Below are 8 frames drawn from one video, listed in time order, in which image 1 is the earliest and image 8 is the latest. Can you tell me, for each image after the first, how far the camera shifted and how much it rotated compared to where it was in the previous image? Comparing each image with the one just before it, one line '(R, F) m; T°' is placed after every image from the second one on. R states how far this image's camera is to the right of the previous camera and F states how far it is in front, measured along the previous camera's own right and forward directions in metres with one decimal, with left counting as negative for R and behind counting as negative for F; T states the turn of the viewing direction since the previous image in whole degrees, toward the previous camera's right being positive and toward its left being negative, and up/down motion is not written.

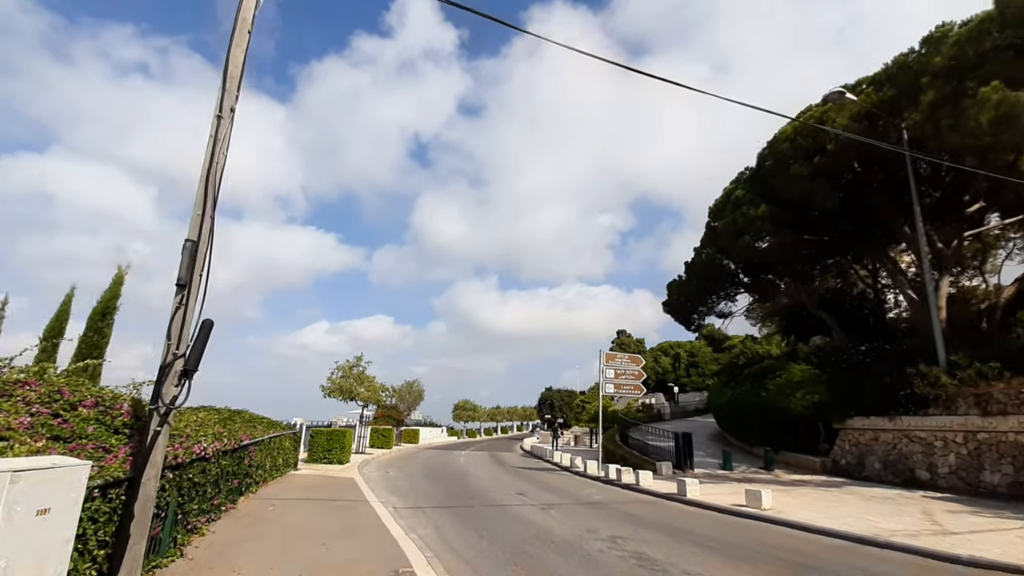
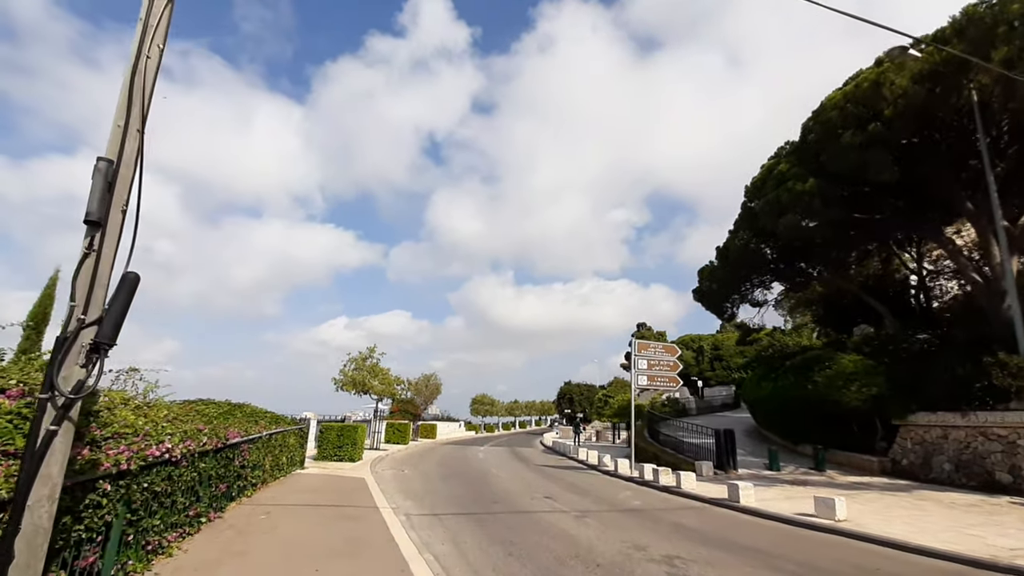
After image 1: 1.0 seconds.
(-0.2, +1.5) m; -2°
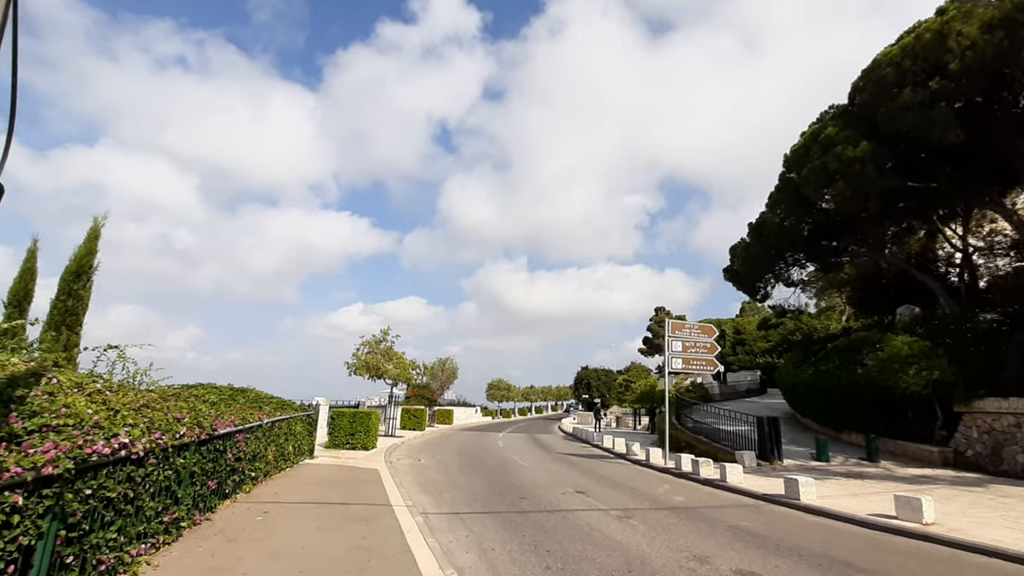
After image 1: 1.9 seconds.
(-0.3, +1.3) m; -1°
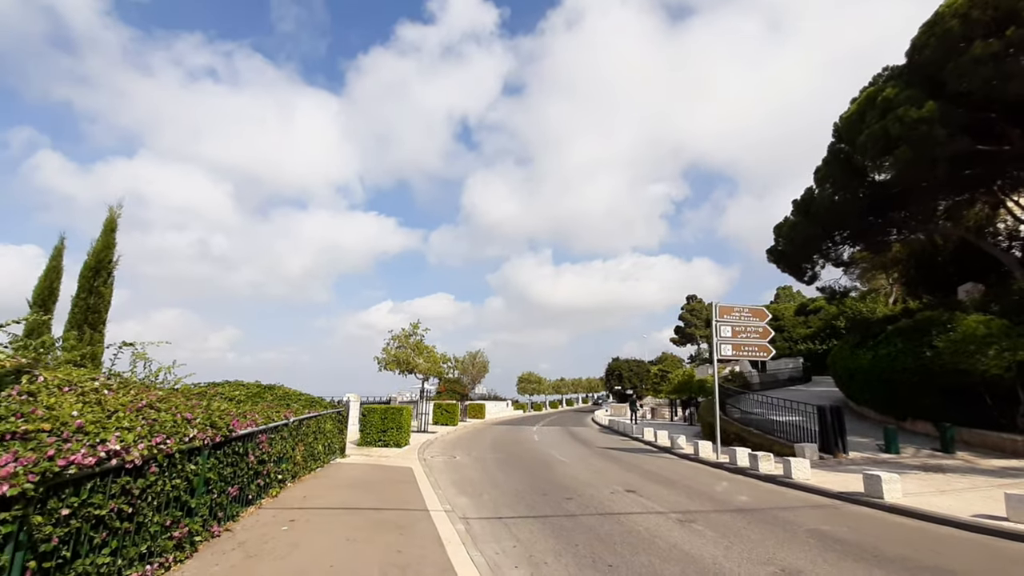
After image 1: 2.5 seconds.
(-0.2, +0.9) m; -3°
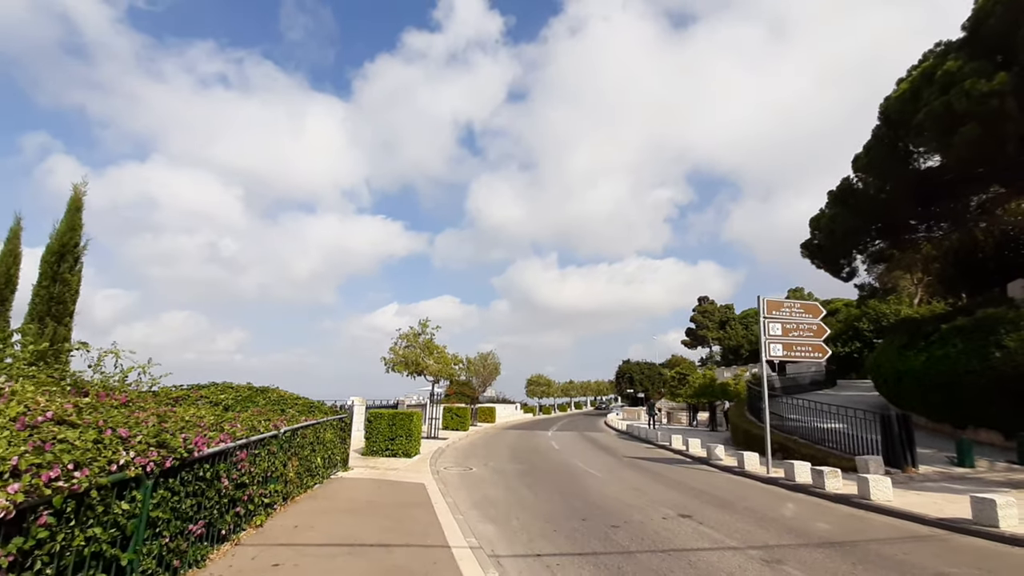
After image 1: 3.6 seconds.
(-0.4, +1.6) m; -1°
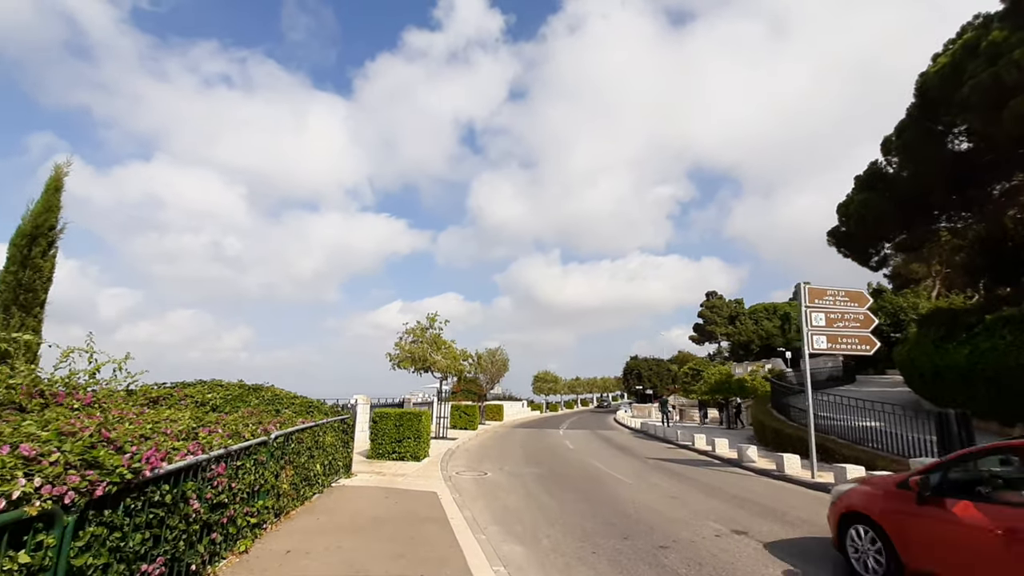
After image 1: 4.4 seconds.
(-0.3, +1.2) m; 0°
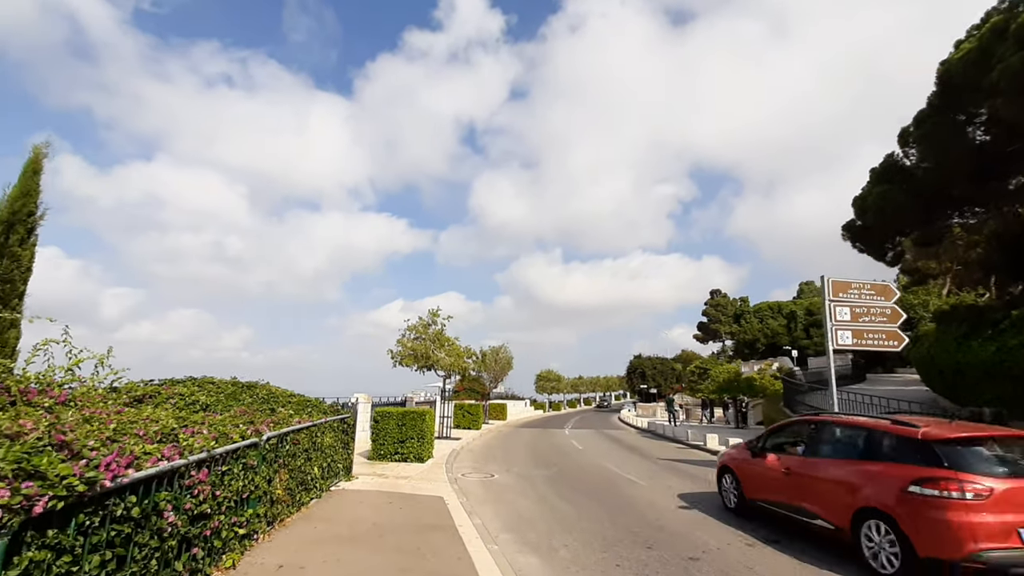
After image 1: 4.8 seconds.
(-0.2, +0.6) m; 0°
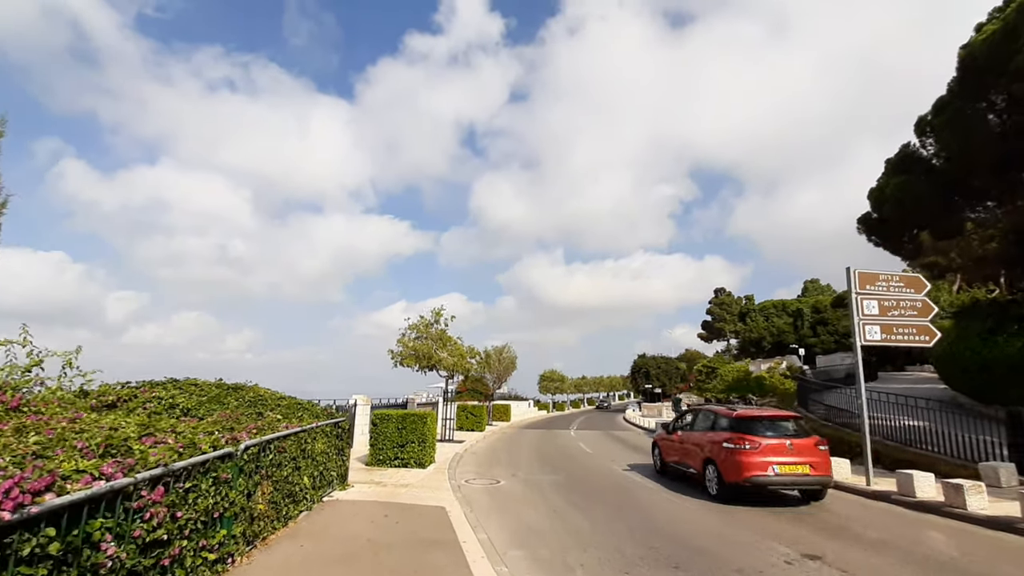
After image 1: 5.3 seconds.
(-0.1, +0.7) m; 0°
